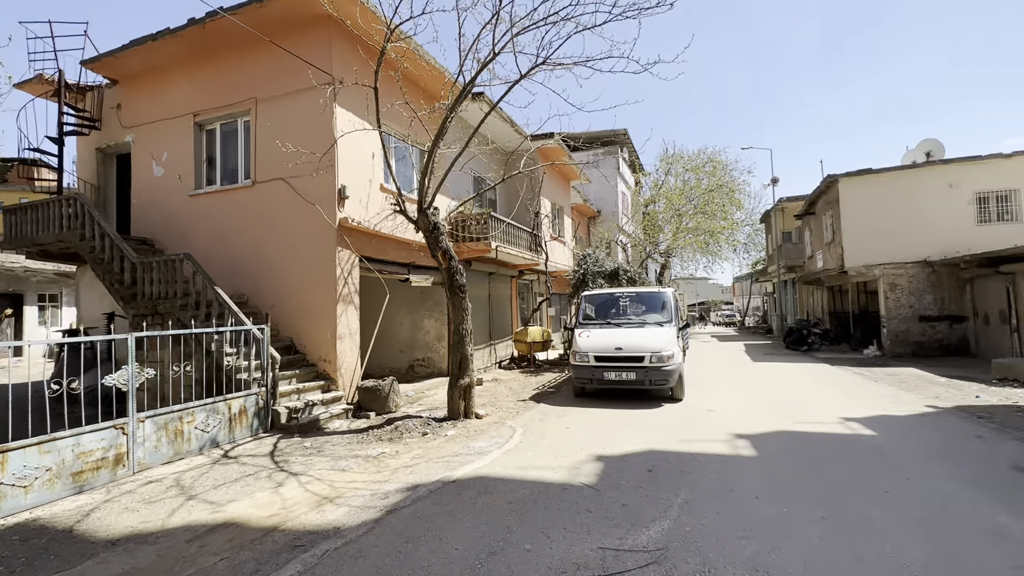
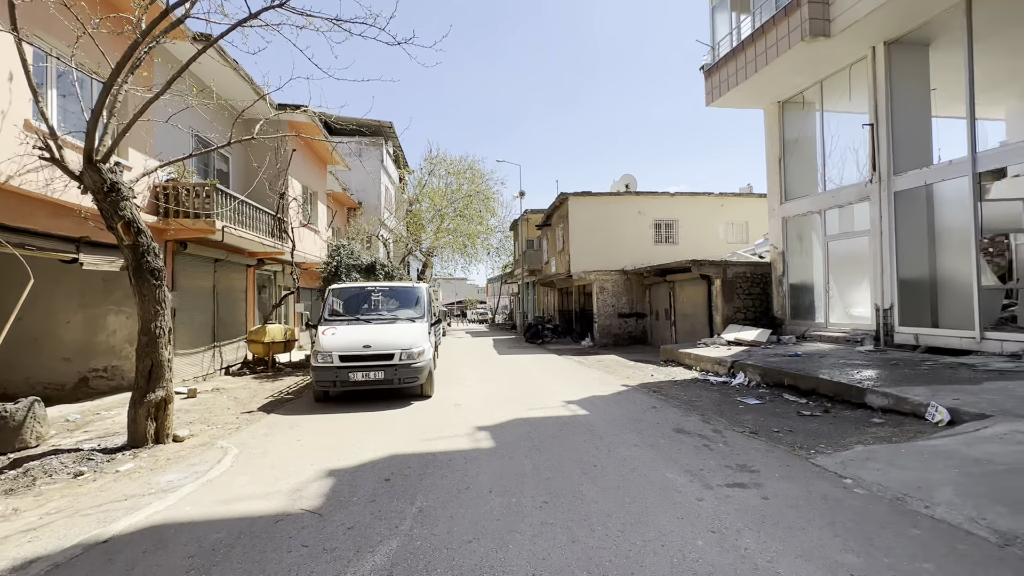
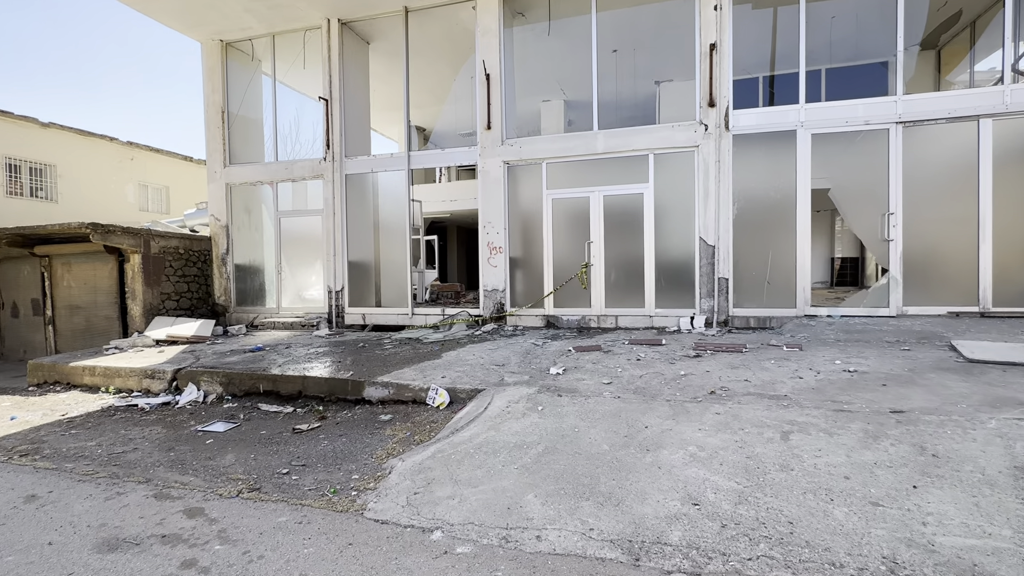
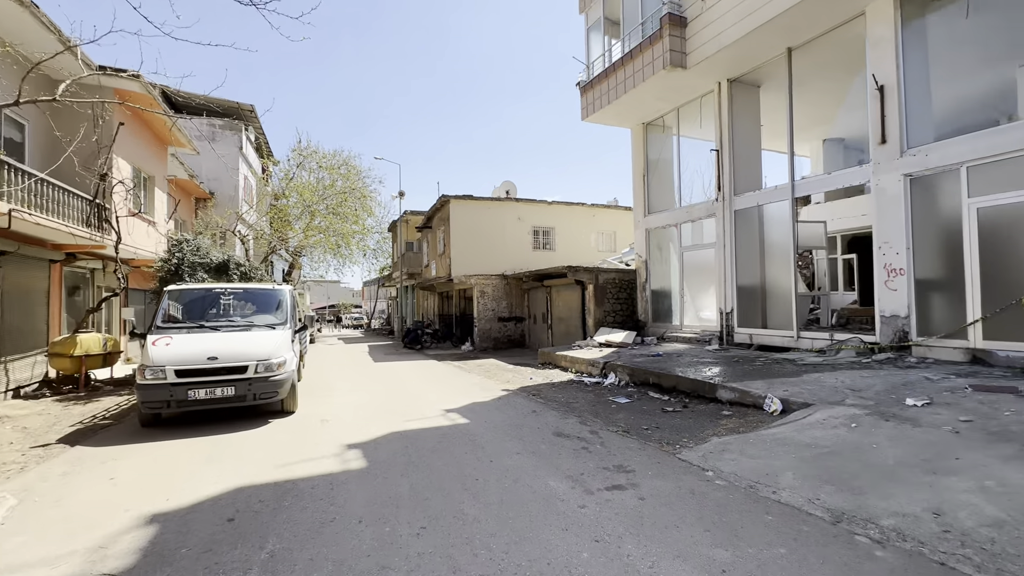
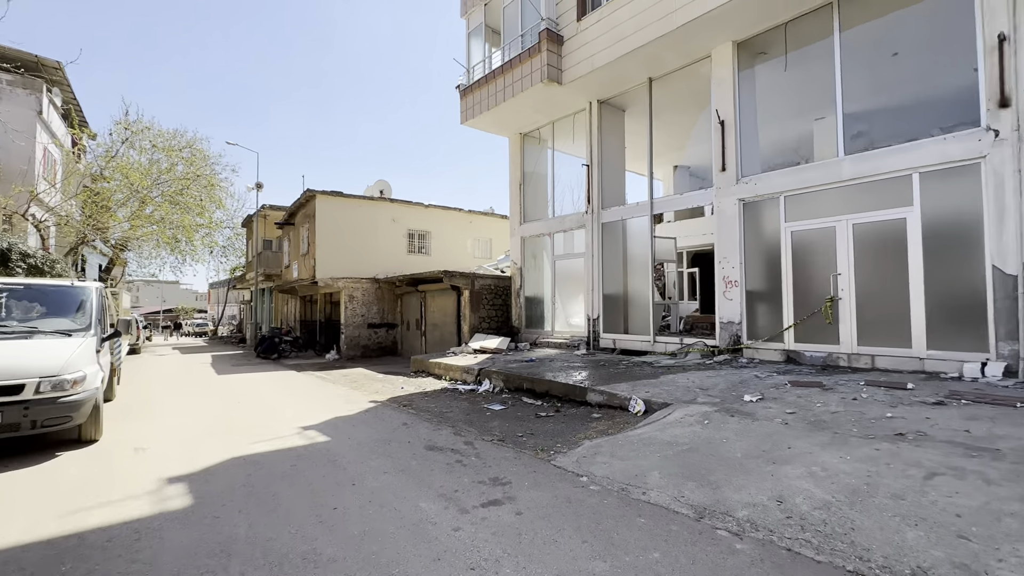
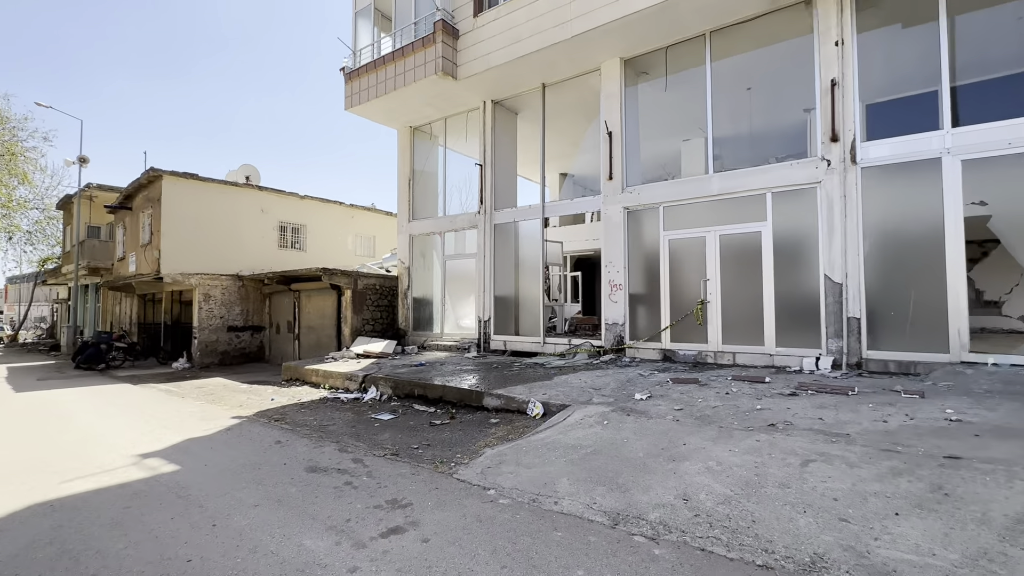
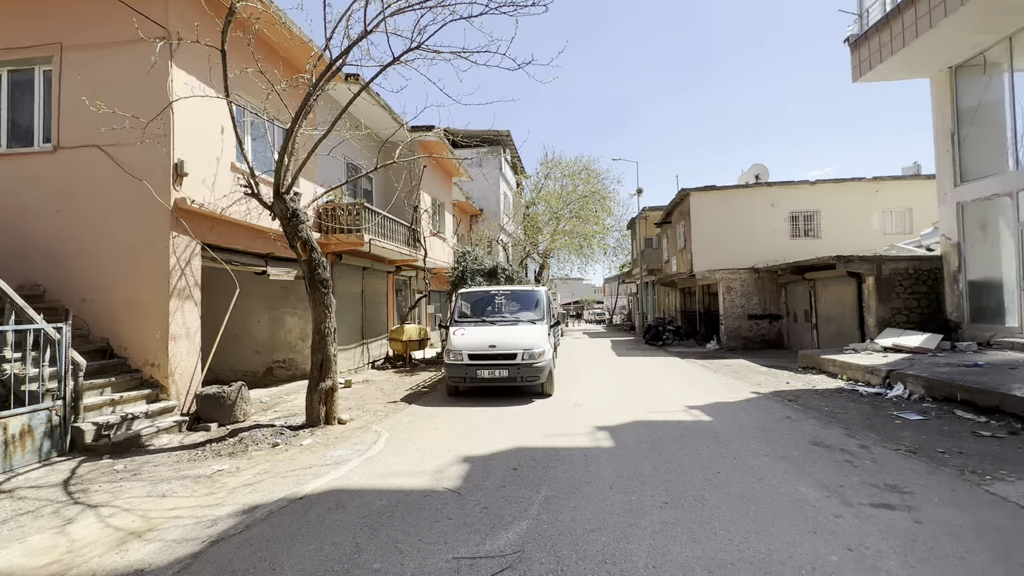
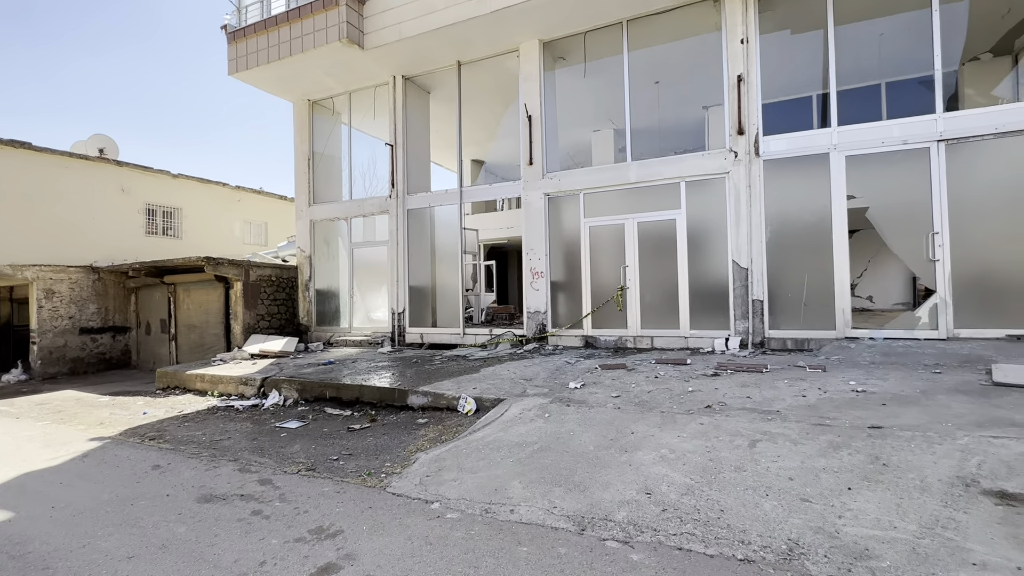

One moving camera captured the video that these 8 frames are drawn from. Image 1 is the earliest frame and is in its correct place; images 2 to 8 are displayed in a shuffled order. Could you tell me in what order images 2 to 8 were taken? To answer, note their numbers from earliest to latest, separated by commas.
7, 2, 4, 5, 6, 8, 3
